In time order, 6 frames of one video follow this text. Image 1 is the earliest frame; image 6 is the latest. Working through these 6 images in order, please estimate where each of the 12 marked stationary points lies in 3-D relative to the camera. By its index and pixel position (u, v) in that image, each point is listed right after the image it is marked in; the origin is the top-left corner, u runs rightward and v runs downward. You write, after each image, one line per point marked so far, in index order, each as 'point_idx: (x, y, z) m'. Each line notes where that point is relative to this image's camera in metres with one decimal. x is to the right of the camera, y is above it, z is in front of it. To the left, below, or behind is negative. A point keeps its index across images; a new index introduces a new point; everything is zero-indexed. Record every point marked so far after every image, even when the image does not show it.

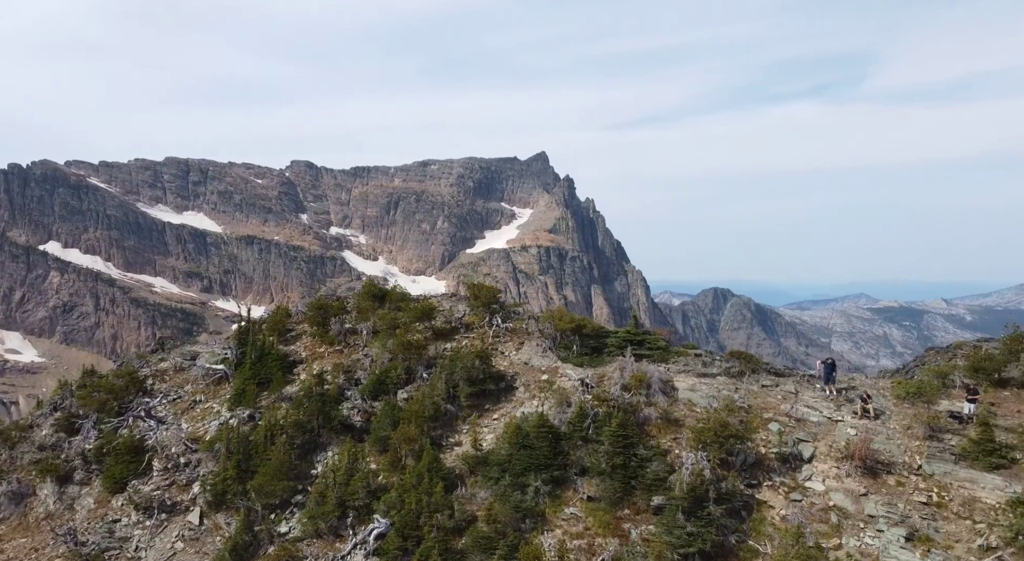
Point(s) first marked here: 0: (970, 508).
0: (+12.5, -6.2, +16.9) m
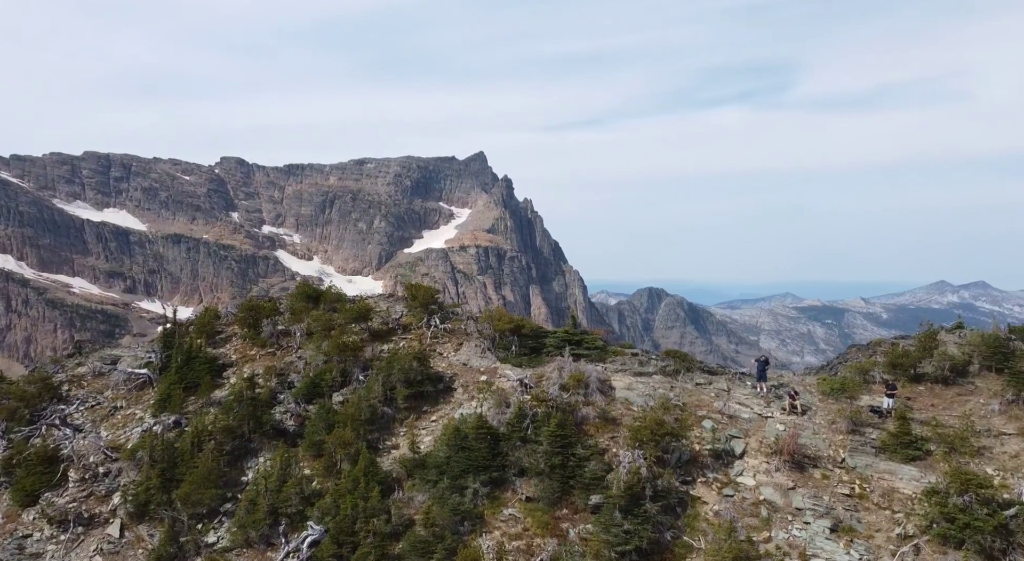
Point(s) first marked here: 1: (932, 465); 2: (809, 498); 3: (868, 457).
0: (+10.8, -6.2, +17.6) m
1: (+12.2, -5.4, +17.8) m
2: (+9.0, -6.6, +18.6) m
3: (+11.0, -5.5, +19.0) m
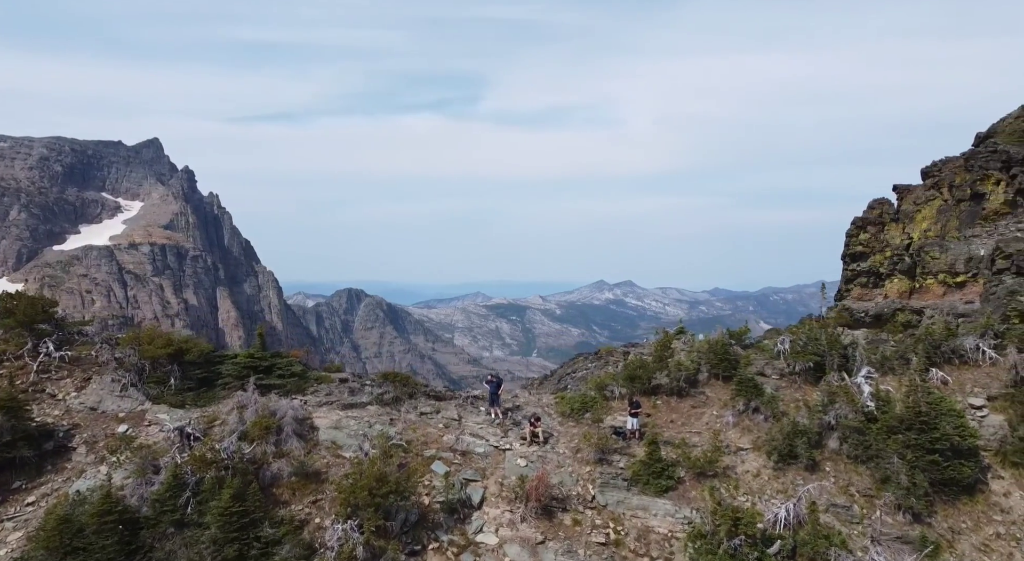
0: (+3.3, -6.4, +15.2) m
1: (+4.5, -5.6, +16.0) m
2: (+1.3, -6.8, +15.2) m
3: (+2.9, -5.7, +16.6) m
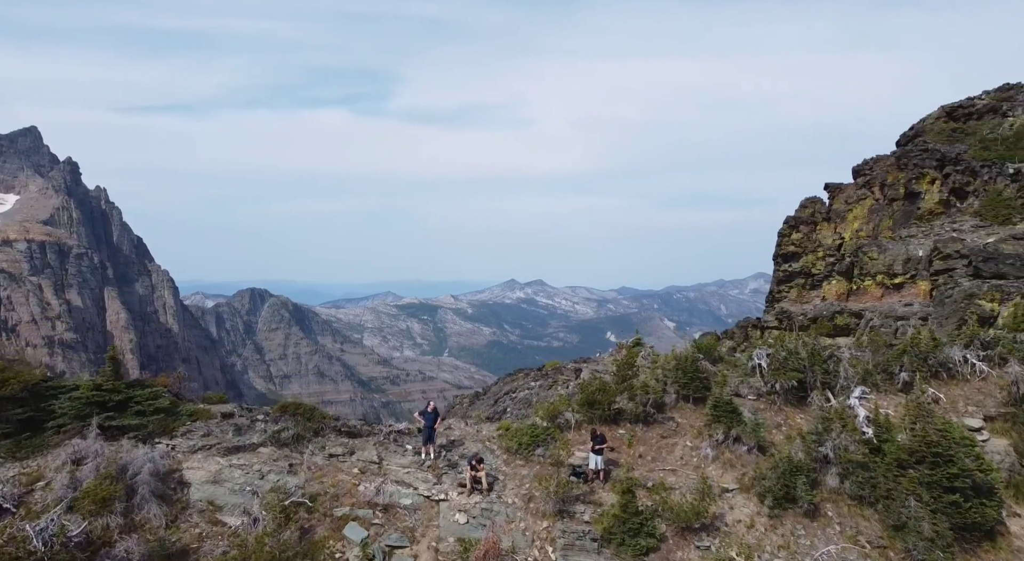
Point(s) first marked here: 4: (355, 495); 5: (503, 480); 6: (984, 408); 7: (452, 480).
0: (+2.2, -6.6, +11.9) m
1: (+3.3, -5.7, +12.8) m
2: (+0.2, -7.0, +11.6) m
3: (+1.6, -5.8, +13.1) m
4: (-3.8, -5.2, +15.0) m
5: (-0.3, -5.0, +15.6) m
6: (+11.7, -3.2, +15.3) m
7: (-1.5, -5.1, +15.7) m
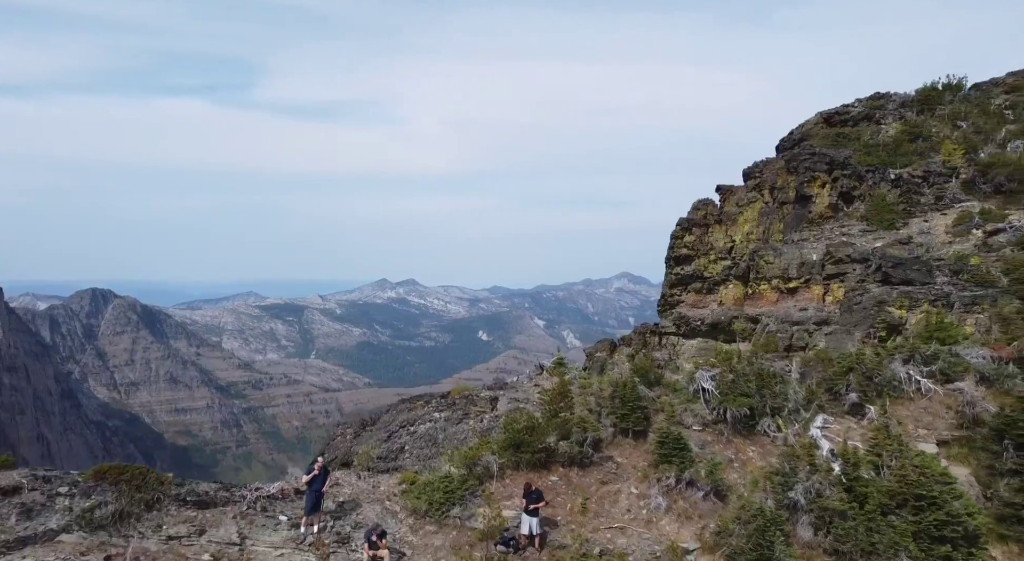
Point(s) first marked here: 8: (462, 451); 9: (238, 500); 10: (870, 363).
0: (+1.2, -7.0, +8.9) m
1: (+2.1, -6.1, +10.0) m
2: (-0.7, -7.3, +8.2) m
3: (+0.4, -6.2, +10.0) m
4: (-5.3, -5.6, +10.7) m
5: (-2.0, -5.4, +12.0) m
6: (+9.8, -3.5, +14.2) m
7: (-3.3, -5.4, +11.9) m
8: (-1.5, -3.9, +14.8) m
9: (-6.1, -4.9, +13.7) m
10: (+9.1, -2.1, +15.8) m
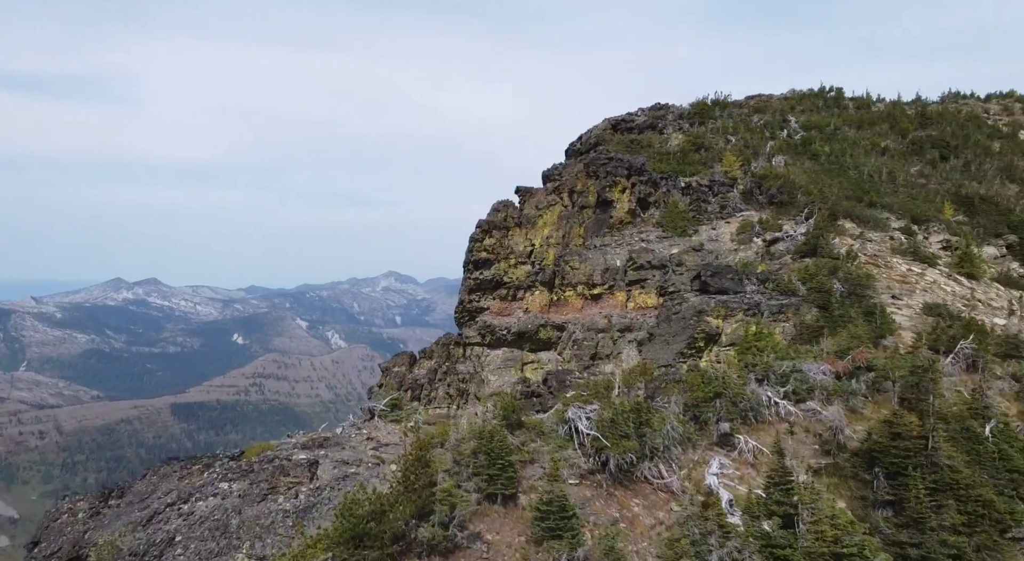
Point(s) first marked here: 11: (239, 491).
0: (+0.5, -7.6, +5.6) m
1: (+0.8, -6.7, +7.0) m
2: (-1.1, -7.9, +4.3) m
3: (-0.7, -6.8, +6.3) m
4: (-6.3, -6.3, +4.9) m
5: (-3.7, -6.0, +7.4) m
6: (+6.4, -3.9, +13.6) m
7: (-4.8, -6.1, +6.7) m
8: (-4.3, -4.6, +10.0) m
9: (-8.1, -5.6, +7.4) m
10: (+5.2, -2.5, +14.9) m
11: (-6.2, -4.4, +12.9) m
